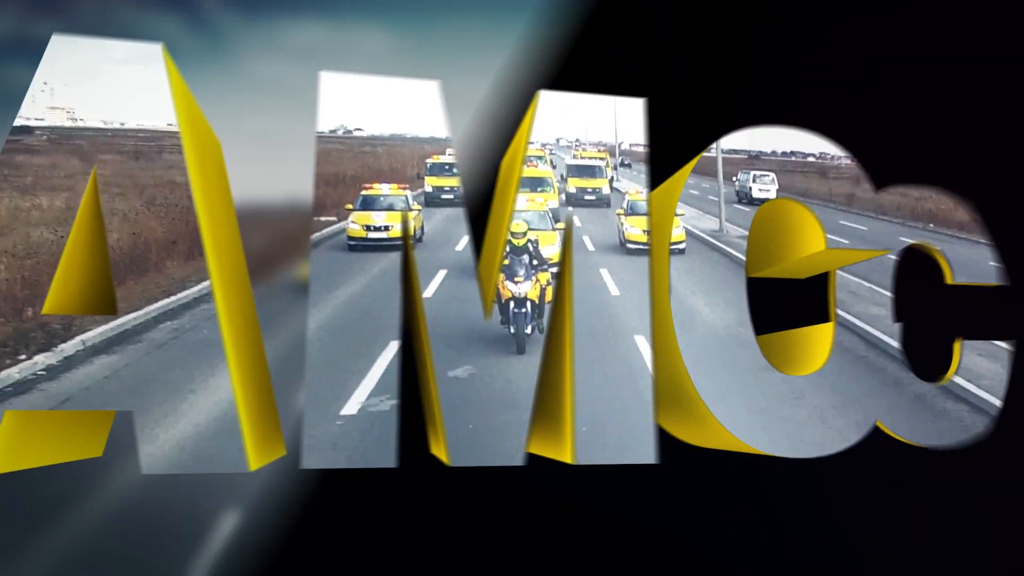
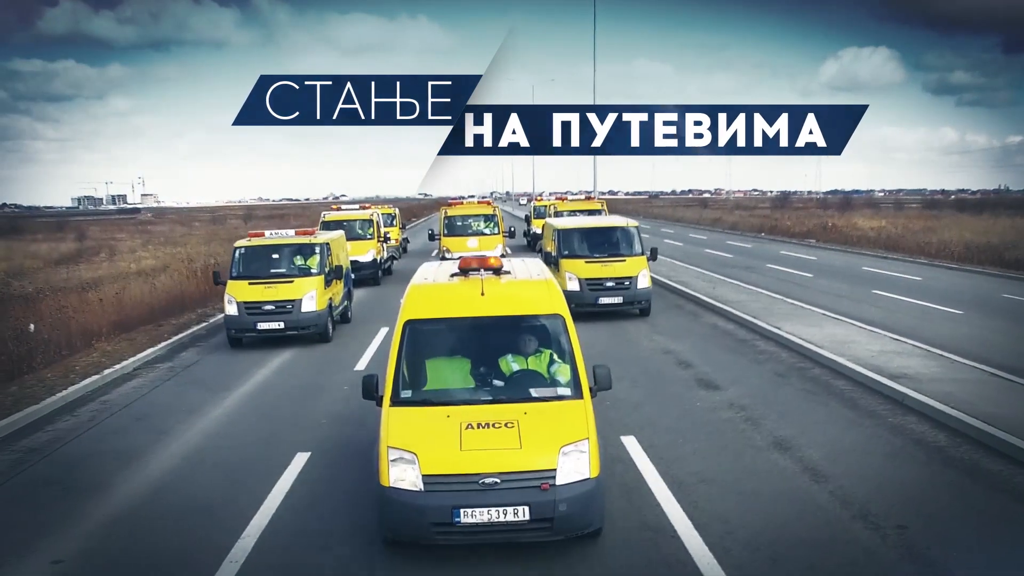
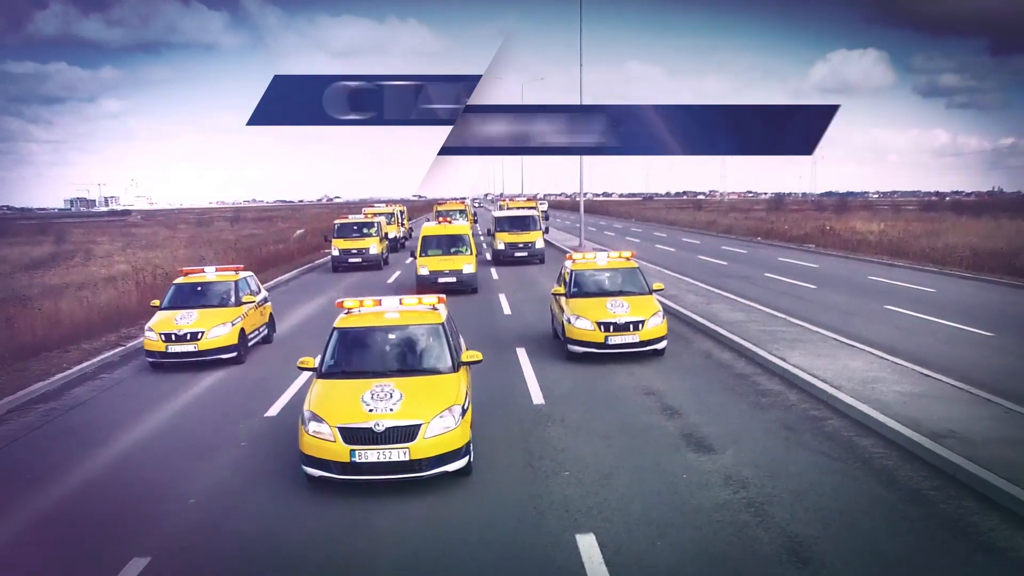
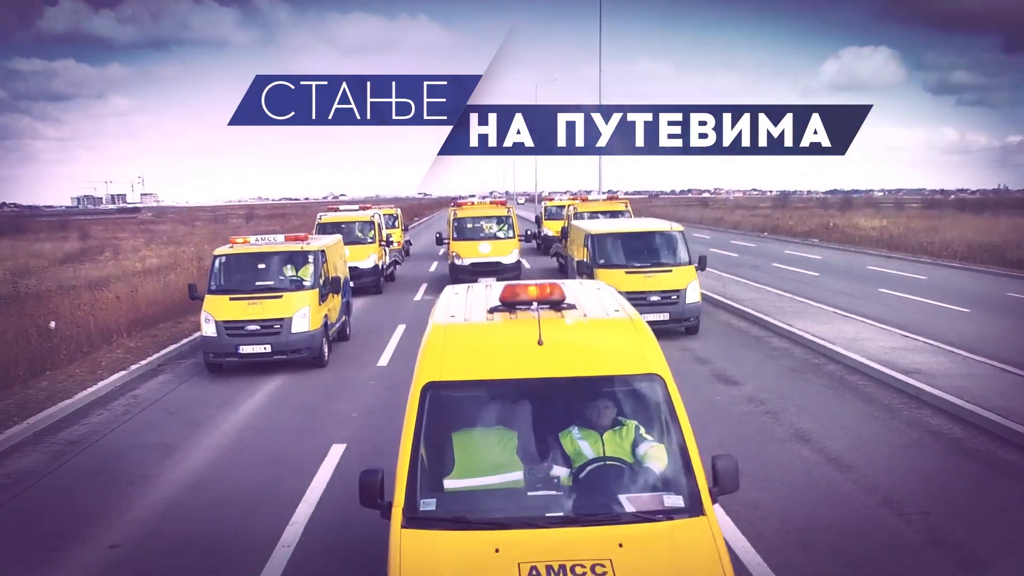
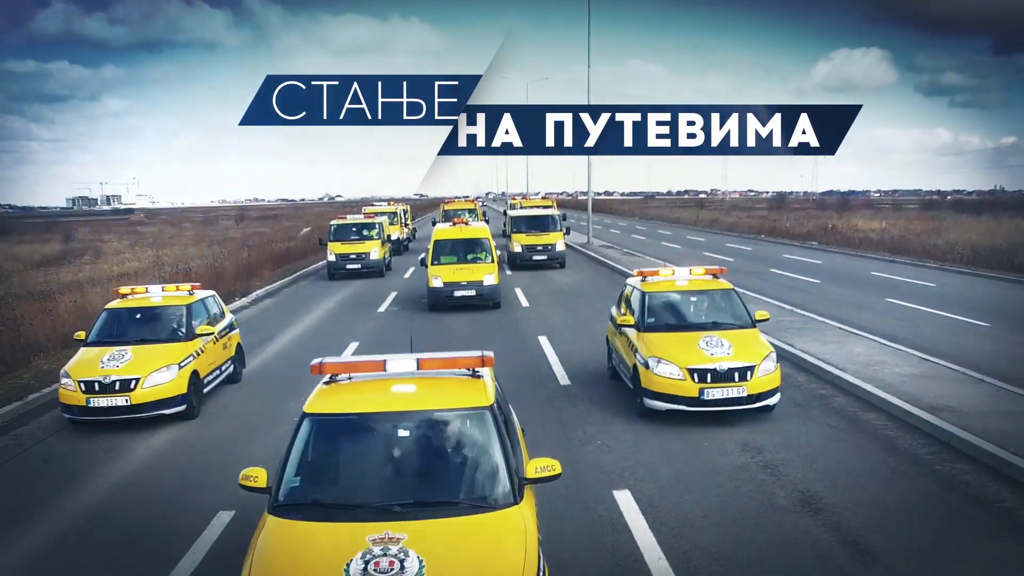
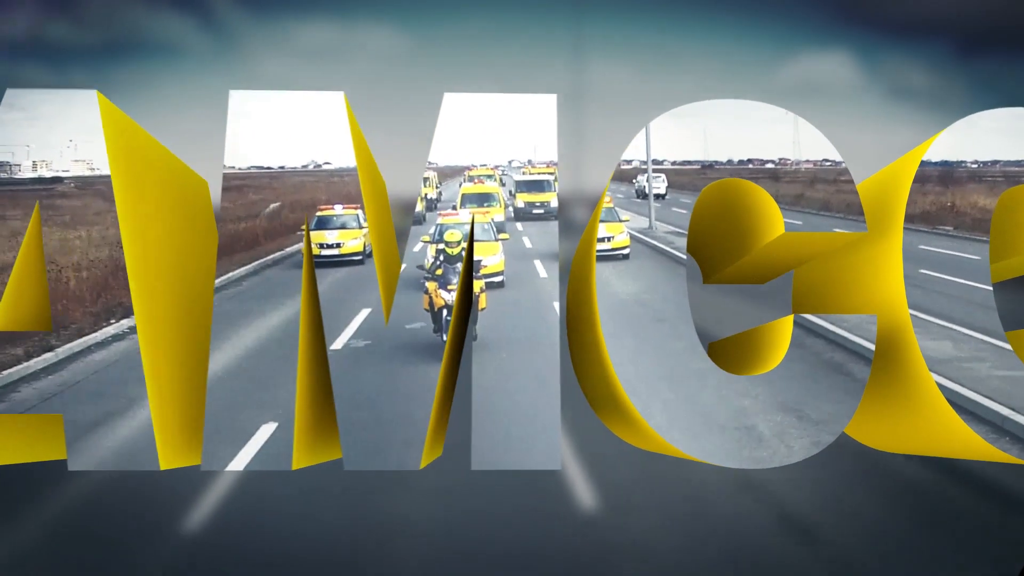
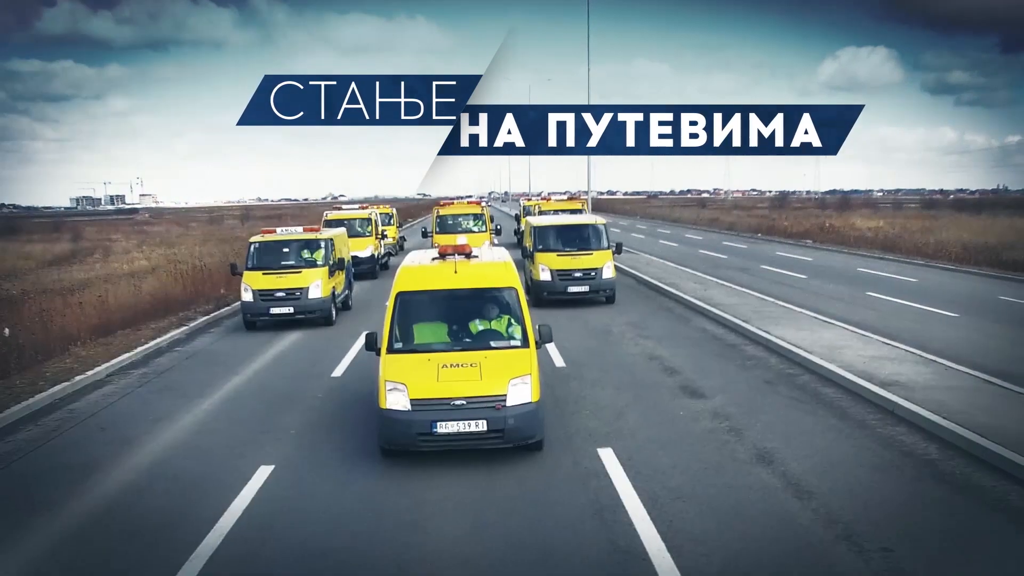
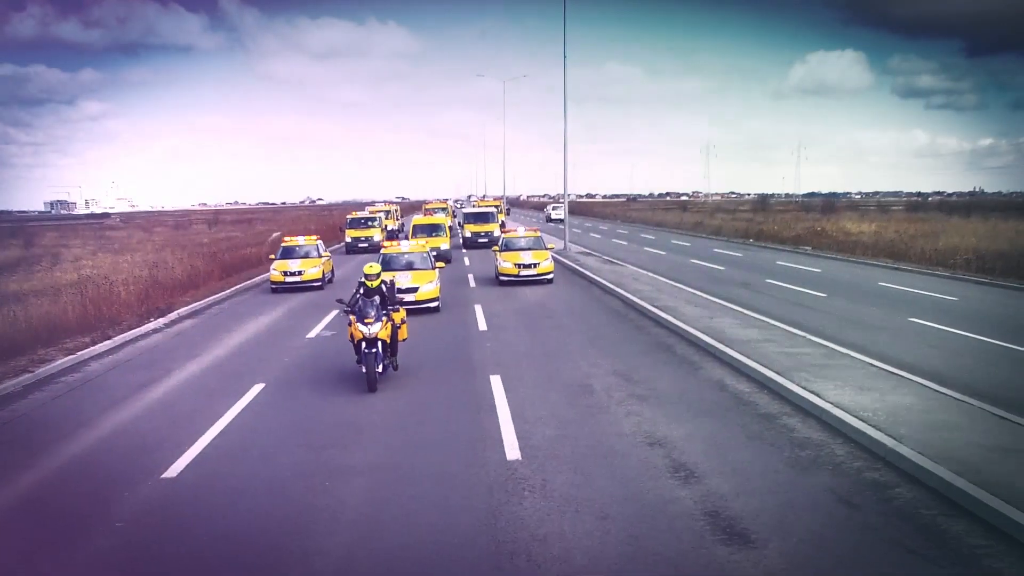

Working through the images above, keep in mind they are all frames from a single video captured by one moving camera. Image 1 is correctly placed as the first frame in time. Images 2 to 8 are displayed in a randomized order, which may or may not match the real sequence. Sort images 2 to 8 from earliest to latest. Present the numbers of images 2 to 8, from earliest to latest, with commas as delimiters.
6, 8, 3, 5, 7, 2, 4
